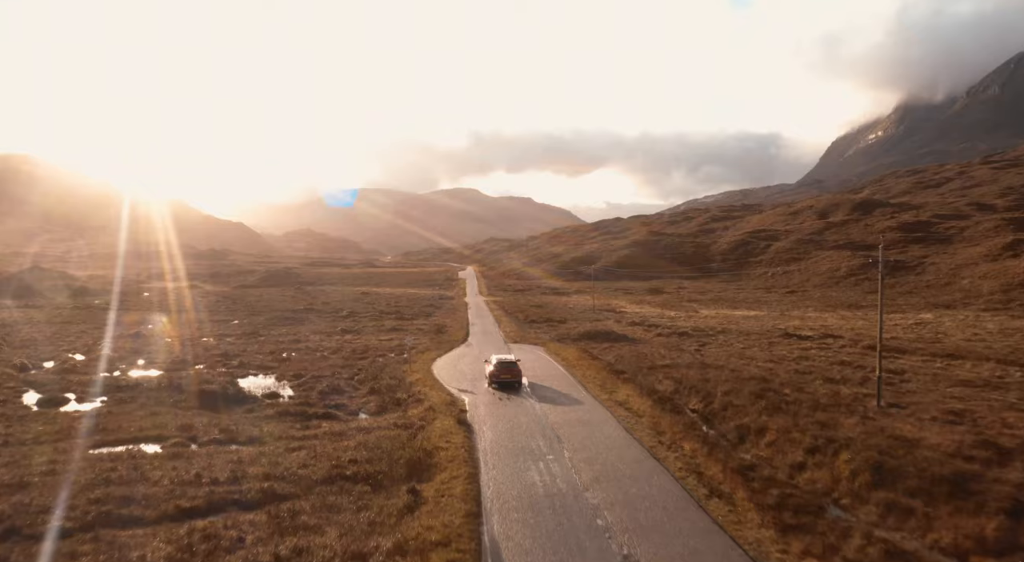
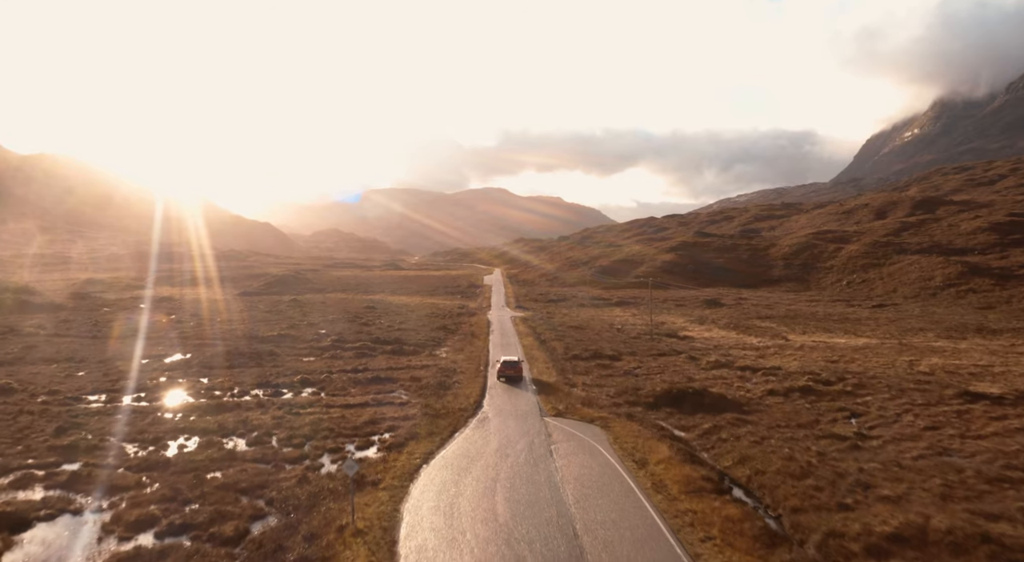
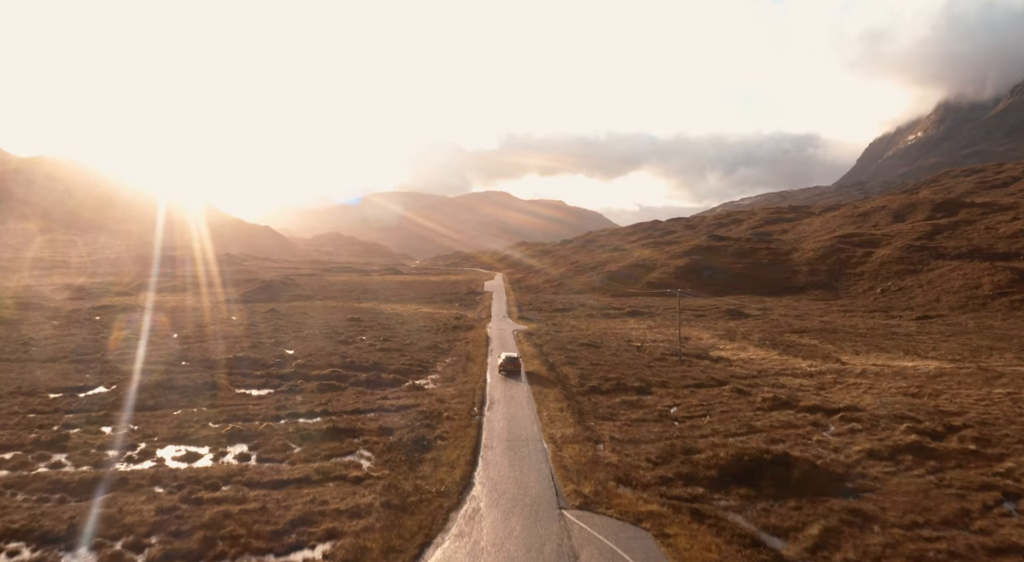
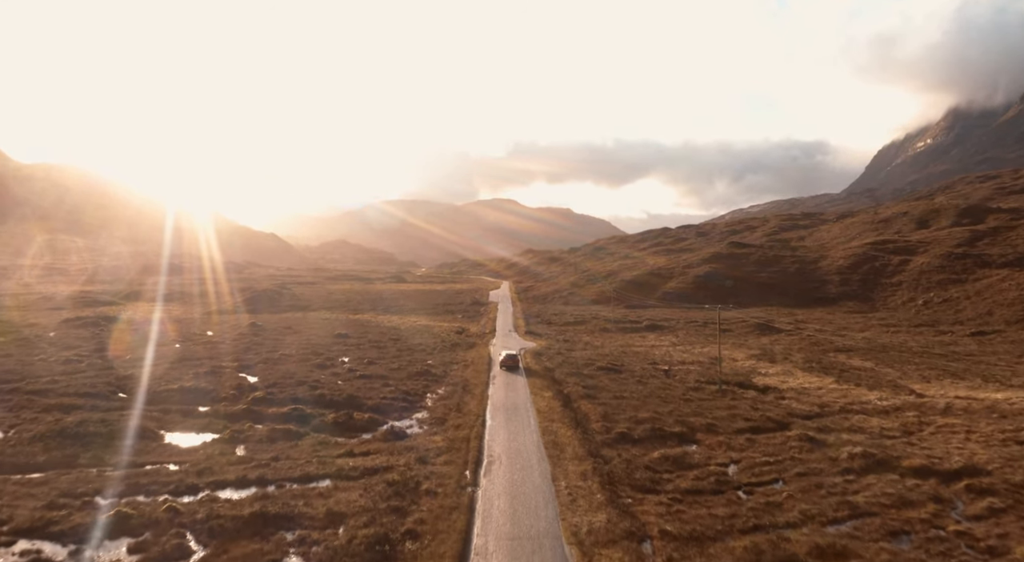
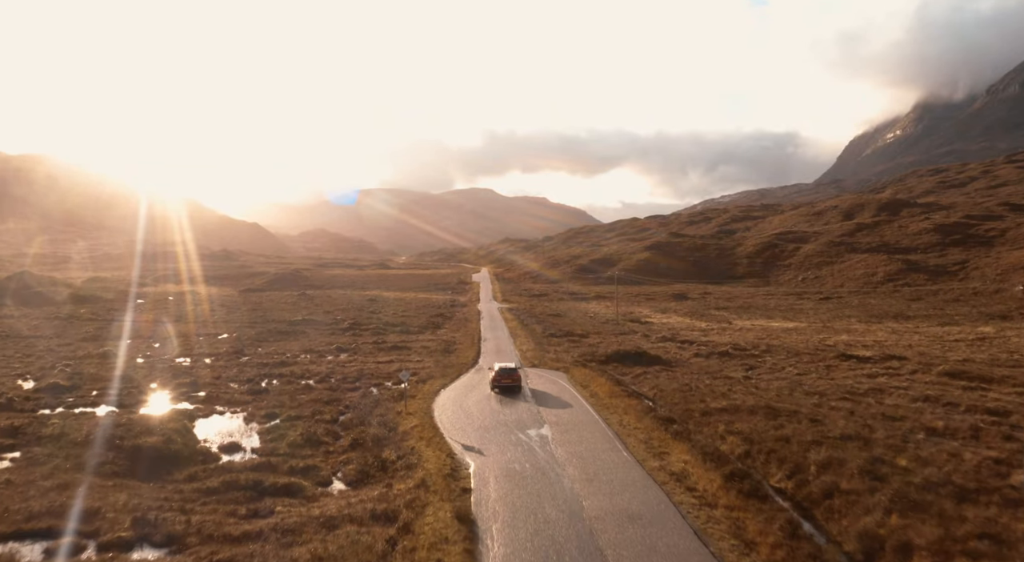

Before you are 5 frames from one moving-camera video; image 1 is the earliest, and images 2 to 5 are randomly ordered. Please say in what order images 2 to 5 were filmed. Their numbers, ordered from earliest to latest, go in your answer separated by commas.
5, 2, 3, 4
